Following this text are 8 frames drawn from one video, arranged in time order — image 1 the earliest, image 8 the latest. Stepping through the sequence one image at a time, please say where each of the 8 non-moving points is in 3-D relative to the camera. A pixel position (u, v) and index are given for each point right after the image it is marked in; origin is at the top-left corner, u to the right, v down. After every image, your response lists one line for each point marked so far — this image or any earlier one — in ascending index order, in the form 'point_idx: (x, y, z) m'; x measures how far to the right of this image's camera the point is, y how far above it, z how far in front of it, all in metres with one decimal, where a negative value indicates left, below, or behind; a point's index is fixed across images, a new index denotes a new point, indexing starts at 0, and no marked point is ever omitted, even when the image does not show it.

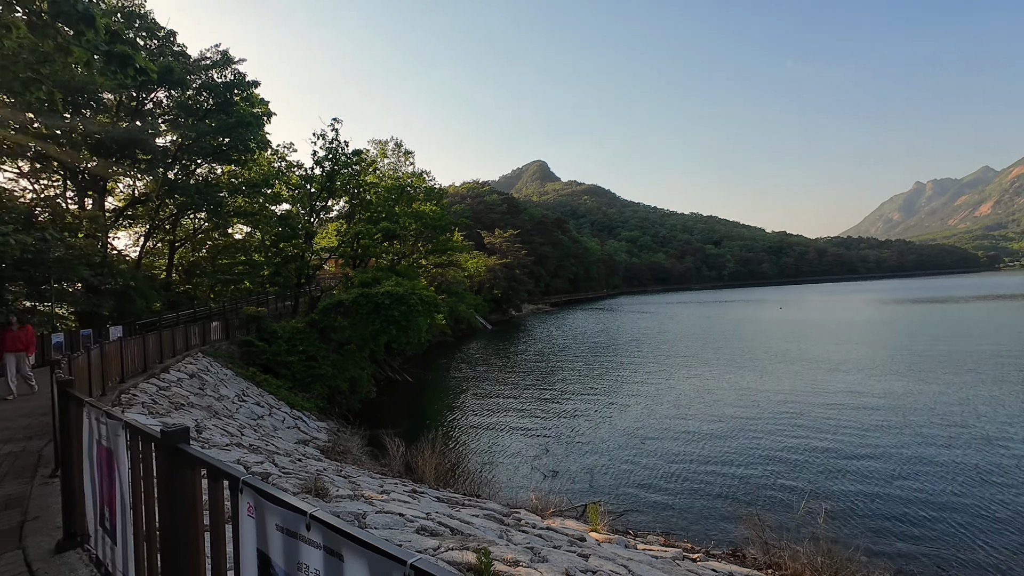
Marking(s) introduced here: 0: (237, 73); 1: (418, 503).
0: (-10.8, +8.5, +19.2) m
1: (-1.2, -2.9, +6.6) m
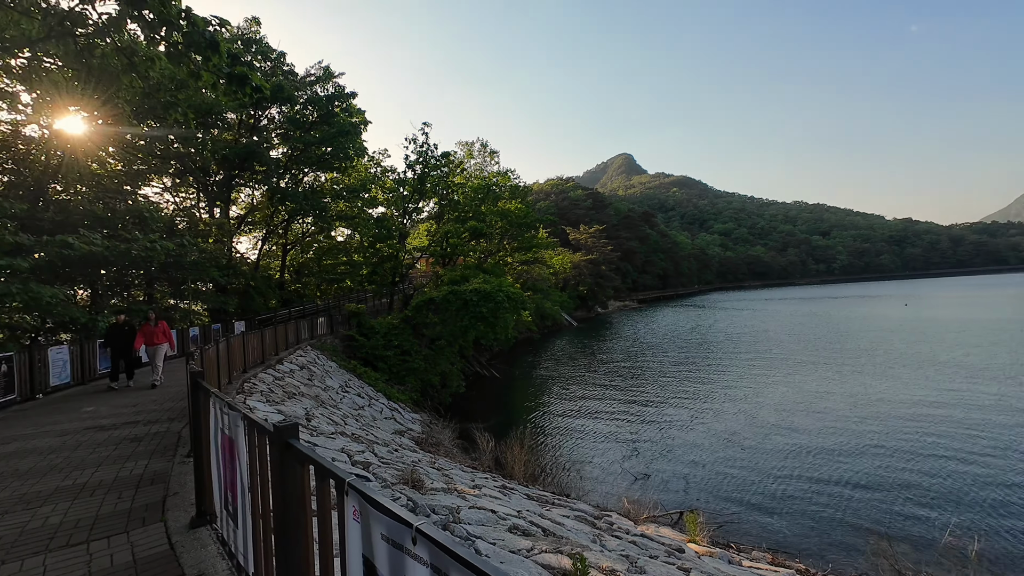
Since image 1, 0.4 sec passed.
0: (-7.4, +8.6, +20.6) m
1: (0.0, -2.9, +6.6) m
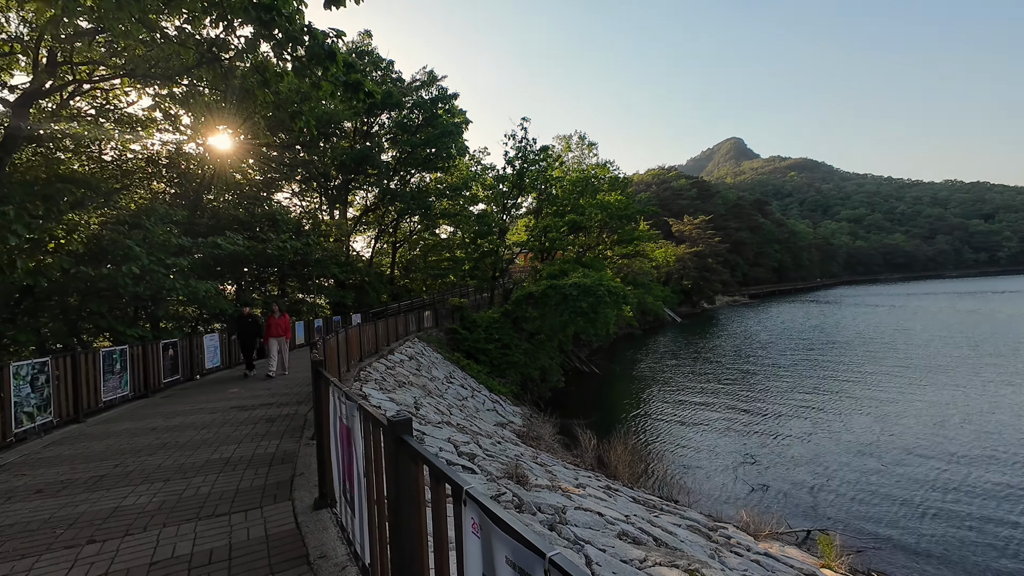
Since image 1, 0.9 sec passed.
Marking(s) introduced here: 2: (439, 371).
0: (-3.1, +8.8, +21.4) m
1: (+1.4, -2.8, +6.3) m
2: (-2.2, -2.5, +14.6) m
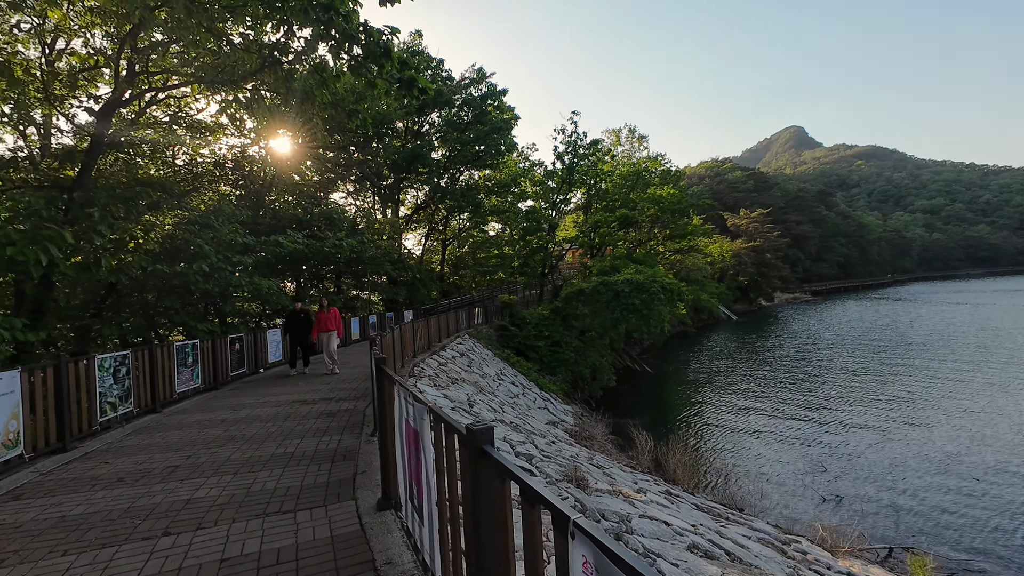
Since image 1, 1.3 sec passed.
0: (-1.0, +8.9, +21.3) m
1: (+2.1, -2.7, +6.0) m
2: (-0.7, -2.4, +14.6) m
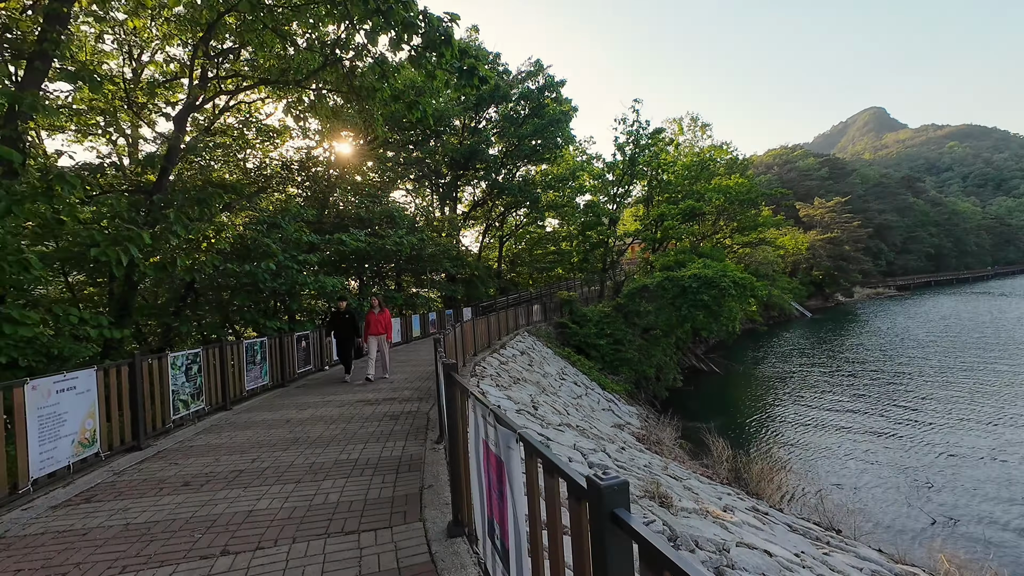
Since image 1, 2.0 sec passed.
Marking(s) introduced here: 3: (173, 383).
0: (+1.5, +9.1, +20.8) m
1: (+2.9, -2.7, +5.3) m
2: (+1.1, -2.3, +14.2) m
3: (-3.6, -1.0, +5.1) m
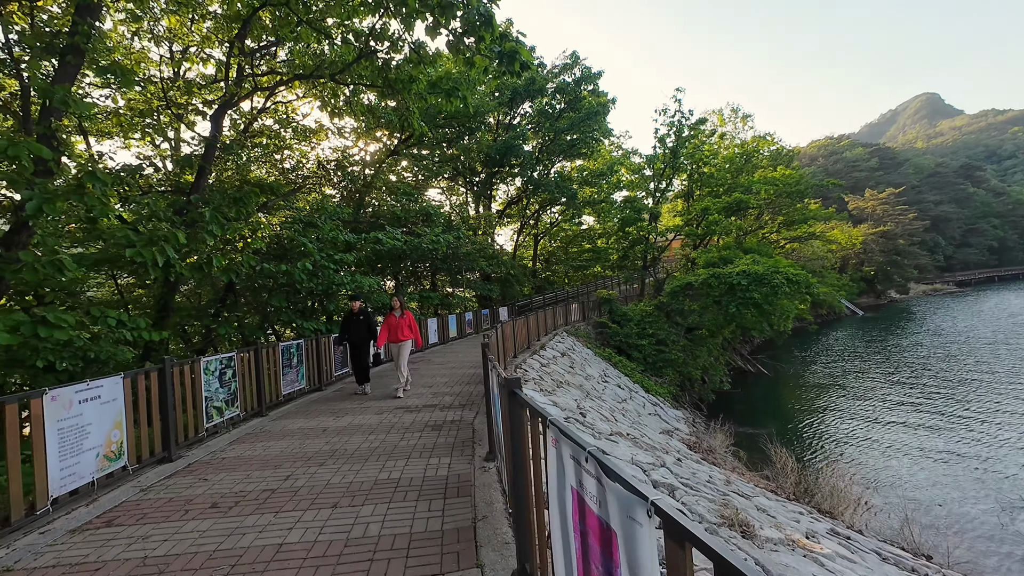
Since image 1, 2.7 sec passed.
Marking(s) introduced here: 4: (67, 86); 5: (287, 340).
0: (+3.0, +9.1, +20.2) m
1: (+3.4, -2.6, +4.6) m
2: (+2.2, -2.3, +13.6) m
3: (-3.0, -1.0, +4.8) m
4: (-4.5, +2.0, +4.9) m
5: (-3.2, -0.7, +6.8) m
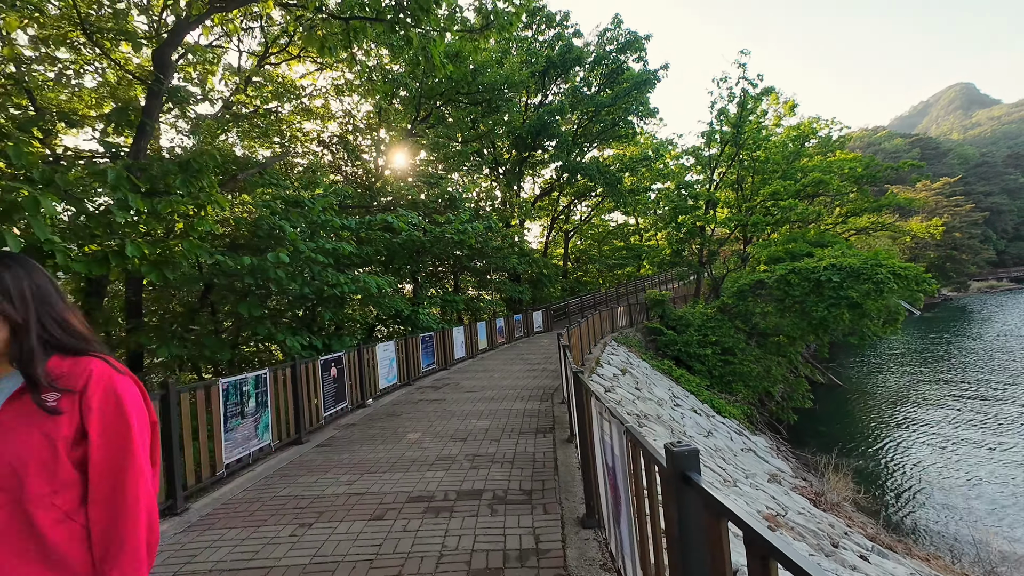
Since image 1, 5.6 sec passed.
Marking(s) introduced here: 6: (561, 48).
0: (+4.1, +9.1, +17.5) m
1: (+4.1, -2.5, +1.8) m
2: (+3.3, -2.2, +10.8) m
3: (-2.4, -1.0, +2.3) m
4: (-3.9, +2.0, +2.4) m
5: (-2.4, -0.8, +4.3) m
6: (+1.7, +8.5, +17.2) m
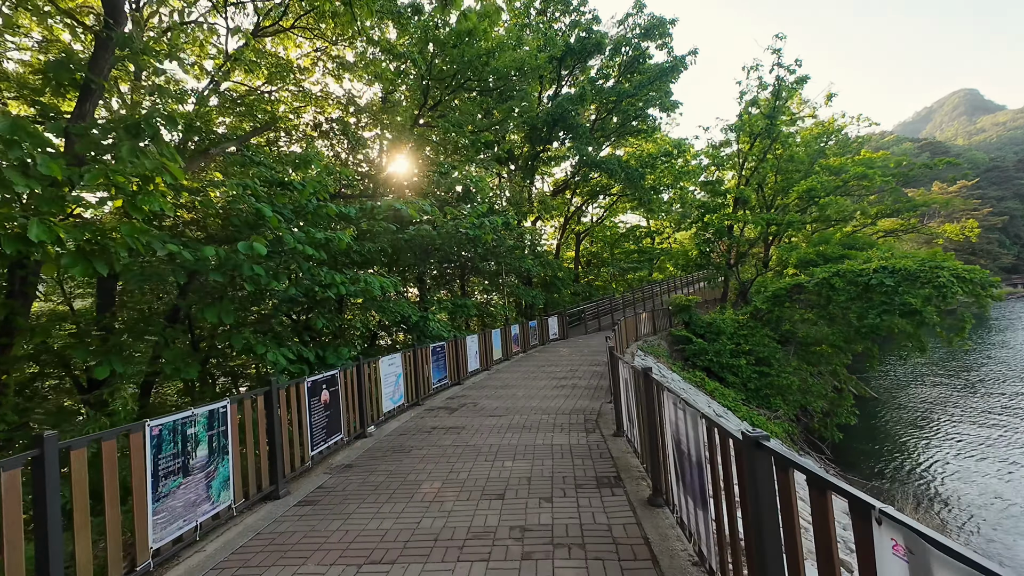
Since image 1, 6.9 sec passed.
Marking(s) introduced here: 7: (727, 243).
0: (+4.6, +9.0, +16.3) m
1: (+4.4, -2.5, +0.5) m
2: (+3.7, -2.3, +9.5) m
3: (-2.0, -1.0, +1.0) m
4: (-3.5, +2.1, +1.2) m
5: (-2.0, -0.7, +3.0) m
6: (+2.2, +8.4, +16.0) m
7: (+8.0, +1.8, +19.0) m
